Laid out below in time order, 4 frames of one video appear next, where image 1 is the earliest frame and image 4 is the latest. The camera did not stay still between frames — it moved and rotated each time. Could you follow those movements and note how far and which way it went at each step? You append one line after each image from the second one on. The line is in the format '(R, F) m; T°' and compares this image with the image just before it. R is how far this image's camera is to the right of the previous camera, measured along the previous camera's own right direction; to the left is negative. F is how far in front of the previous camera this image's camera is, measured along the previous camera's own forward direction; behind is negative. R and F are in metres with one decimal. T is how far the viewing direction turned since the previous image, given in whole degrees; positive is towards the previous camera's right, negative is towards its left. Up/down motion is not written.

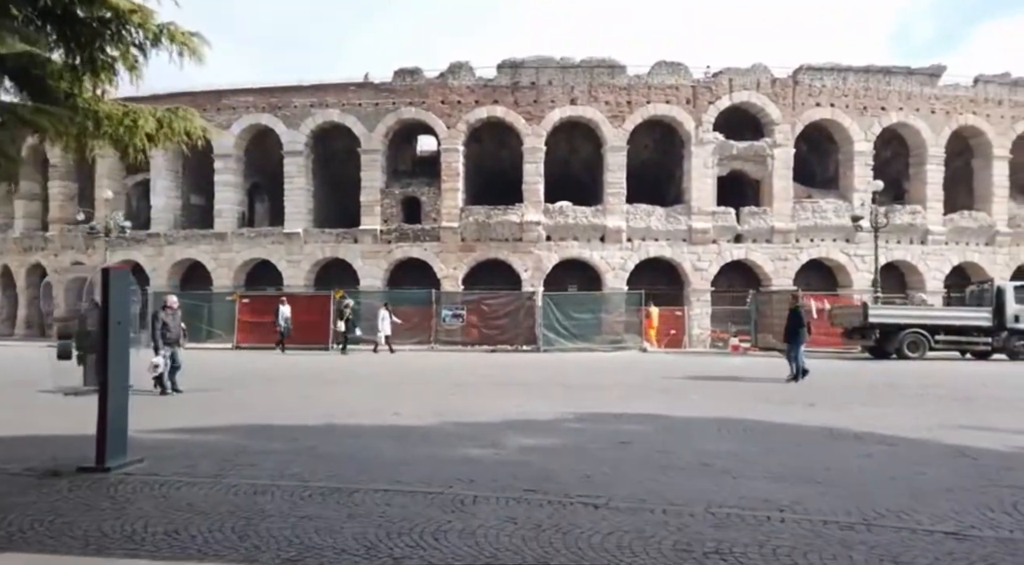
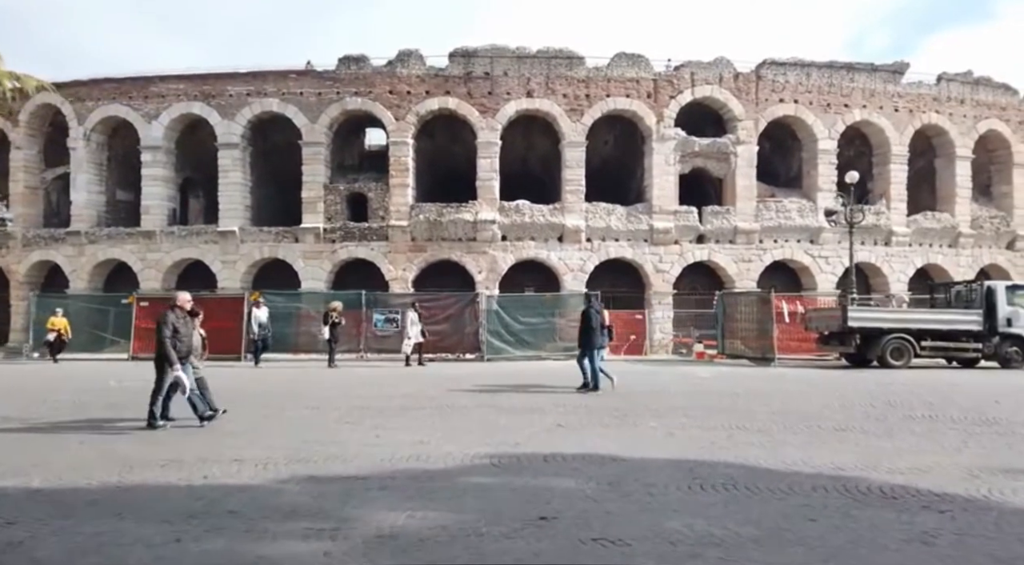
(+0.4, +1.6) m; +3°
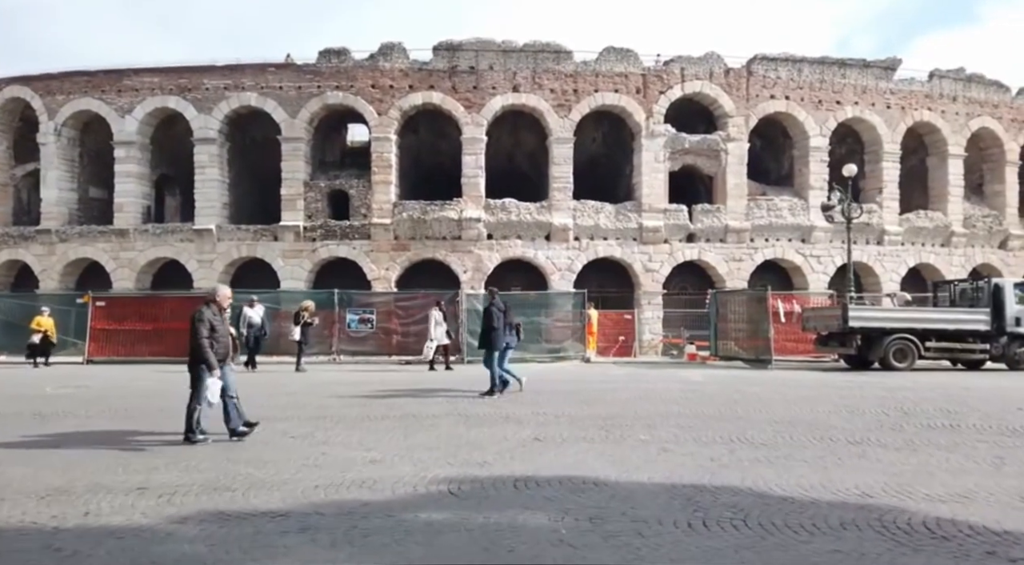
(+0.1, +0.7) m; +1°
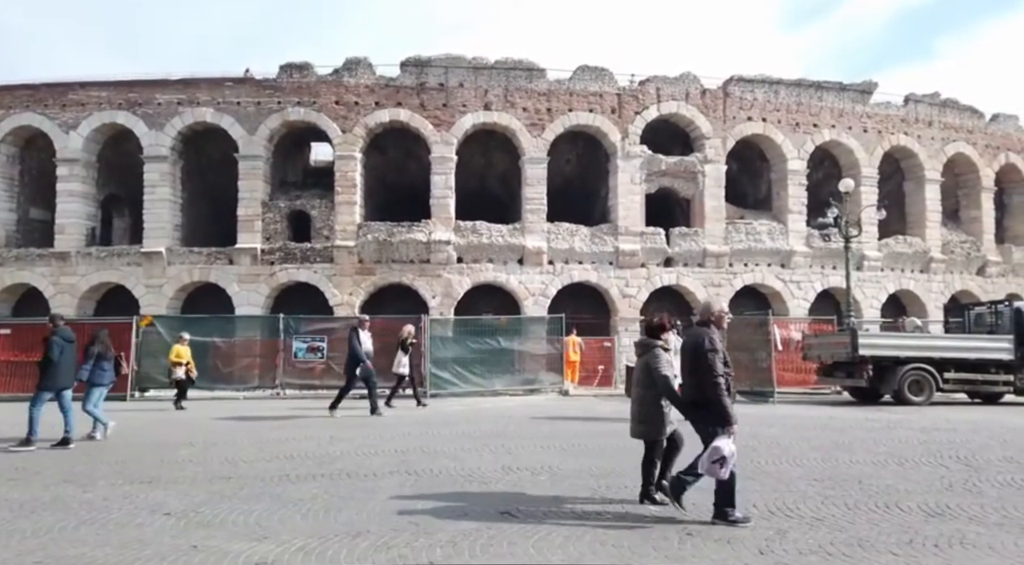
(0.0, +1.3) m; +2°
